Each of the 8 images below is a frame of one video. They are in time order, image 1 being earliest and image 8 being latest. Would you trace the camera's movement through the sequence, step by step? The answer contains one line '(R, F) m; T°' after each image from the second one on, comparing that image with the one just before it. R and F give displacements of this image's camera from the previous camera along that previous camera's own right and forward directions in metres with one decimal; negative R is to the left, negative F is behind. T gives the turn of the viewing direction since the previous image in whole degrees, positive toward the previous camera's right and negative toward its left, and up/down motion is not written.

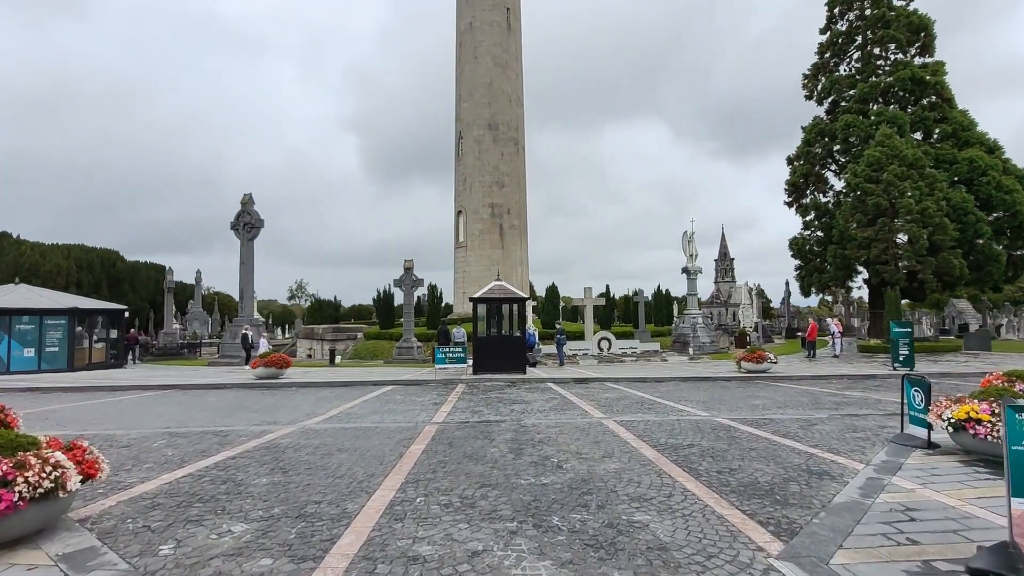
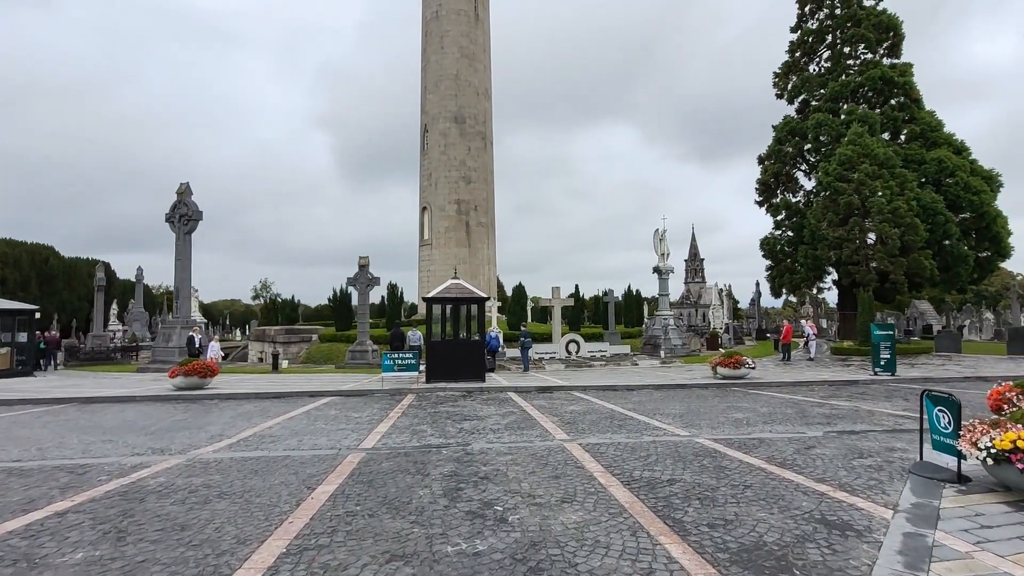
(+0.4, +1.6) m; +3°
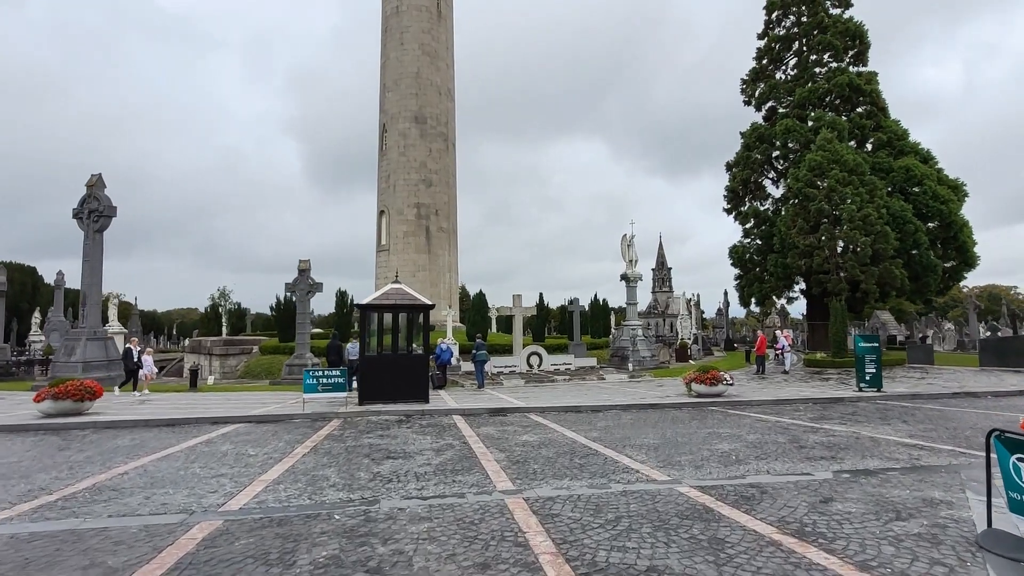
(+0.5, +2.0) m; +3°
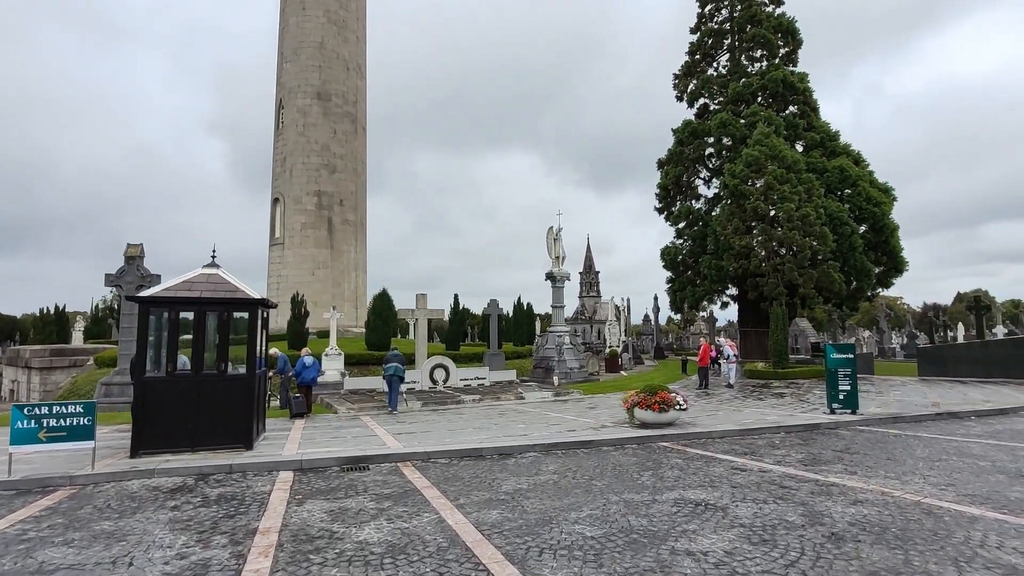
(+0.9, +4.0) m; +8°
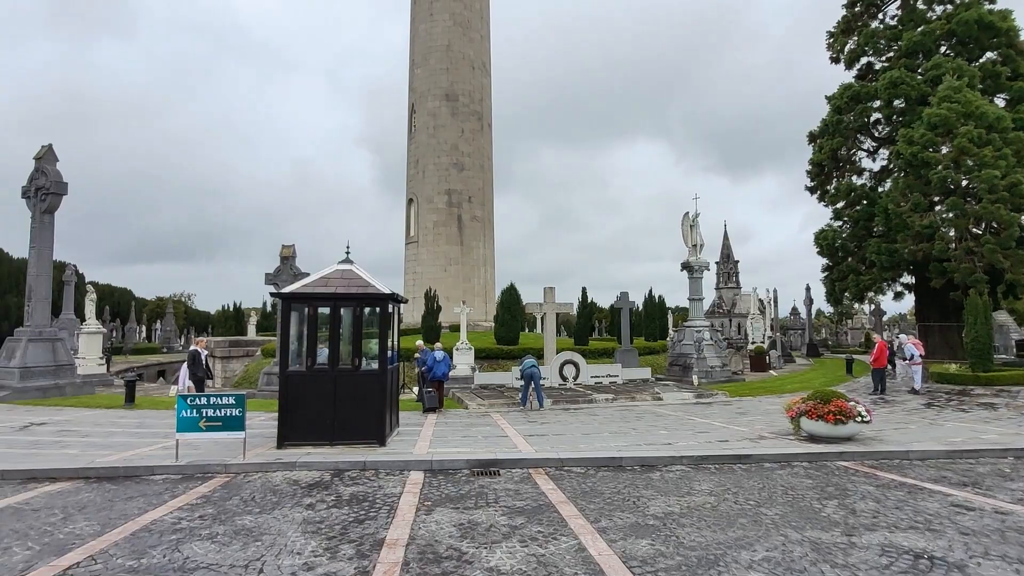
(-0.2, +0.8) m; -13°
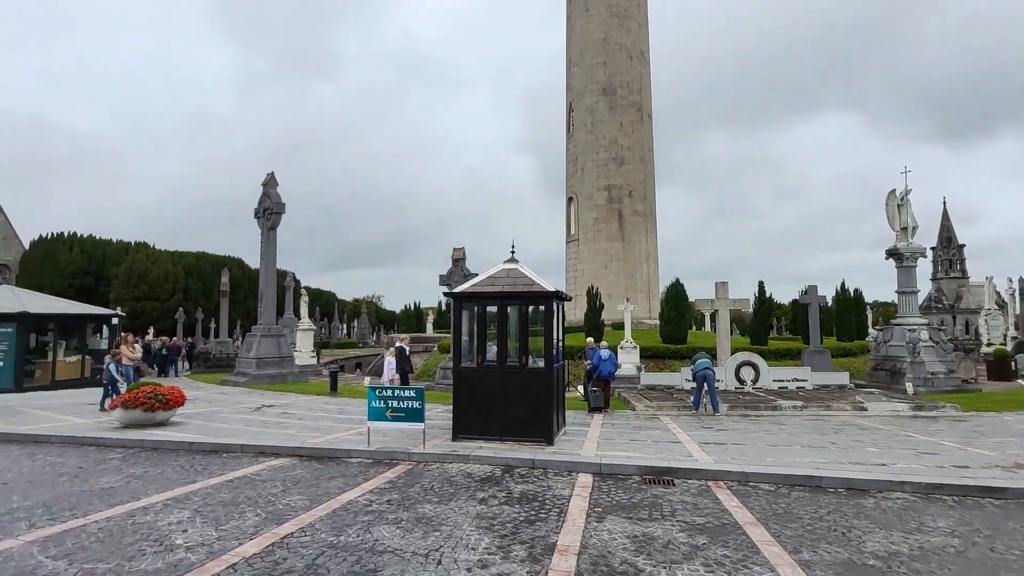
(-0.1, +0.3) m; -17°
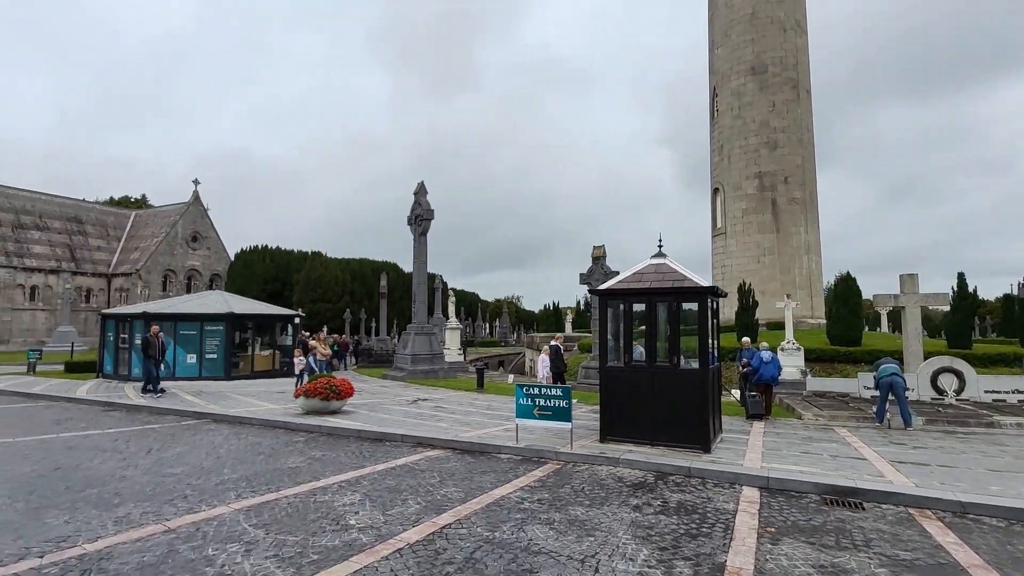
(-0.1, +0.2) m; -15°
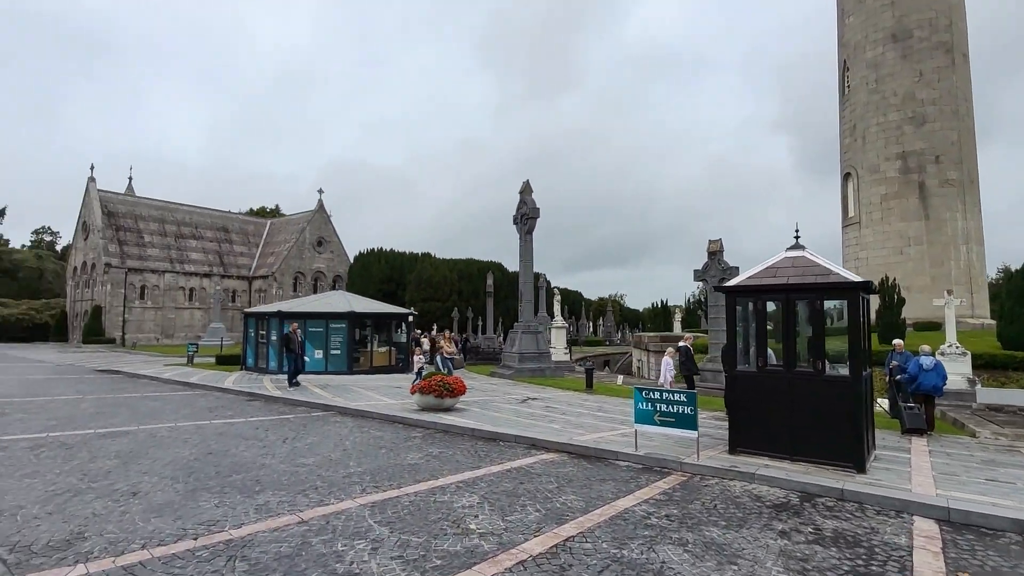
(-0.2, +0.3) m; -11°
